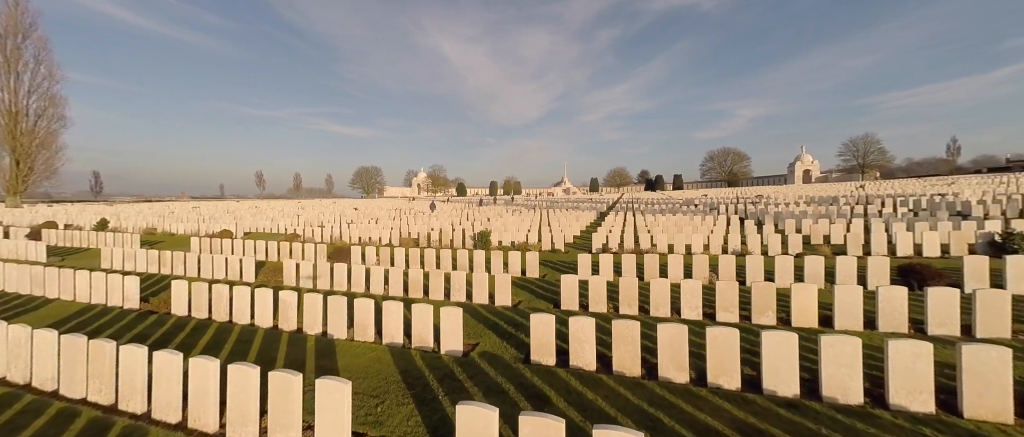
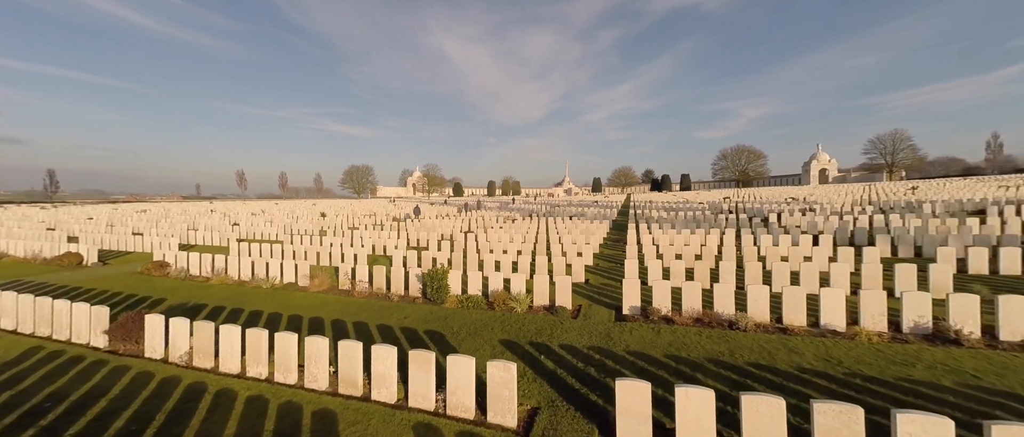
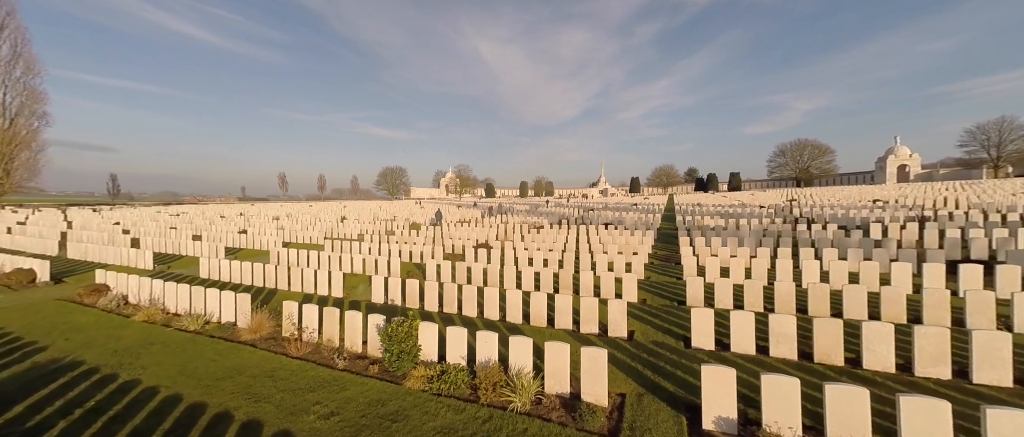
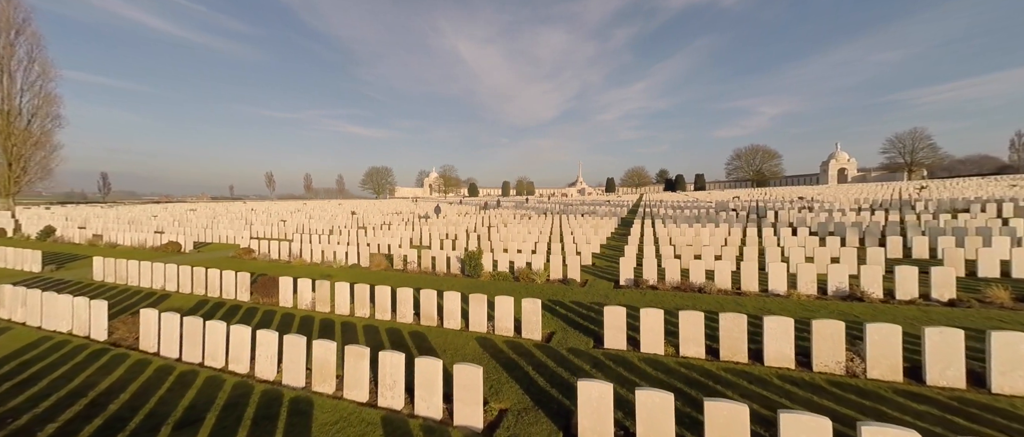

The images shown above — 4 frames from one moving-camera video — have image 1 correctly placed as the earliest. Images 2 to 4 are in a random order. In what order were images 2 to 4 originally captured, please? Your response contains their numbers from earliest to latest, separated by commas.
4, 2, 3
